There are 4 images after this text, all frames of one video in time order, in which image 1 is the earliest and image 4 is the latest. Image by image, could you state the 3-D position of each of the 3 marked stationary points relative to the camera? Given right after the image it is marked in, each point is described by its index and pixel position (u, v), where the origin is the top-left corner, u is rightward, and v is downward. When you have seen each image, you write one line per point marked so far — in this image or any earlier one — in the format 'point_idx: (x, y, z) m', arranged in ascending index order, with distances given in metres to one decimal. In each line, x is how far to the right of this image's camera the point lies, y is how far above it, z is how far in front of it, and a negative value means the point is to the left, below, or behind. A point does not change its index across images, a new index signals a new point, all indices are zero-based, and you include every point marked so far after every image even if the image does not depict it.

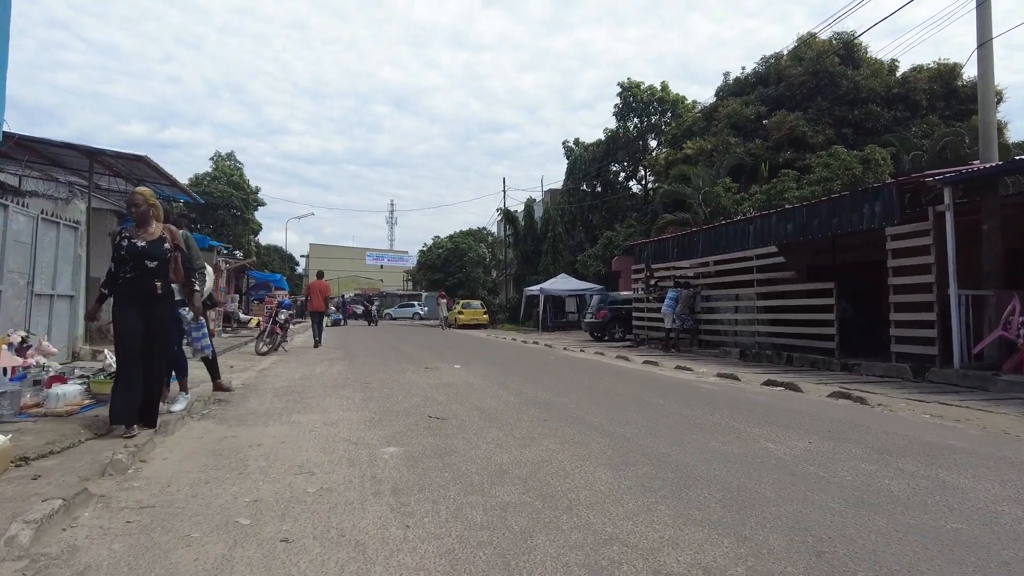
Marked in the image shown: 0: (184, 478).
0: (-2.0, -1.2, +3.9) m
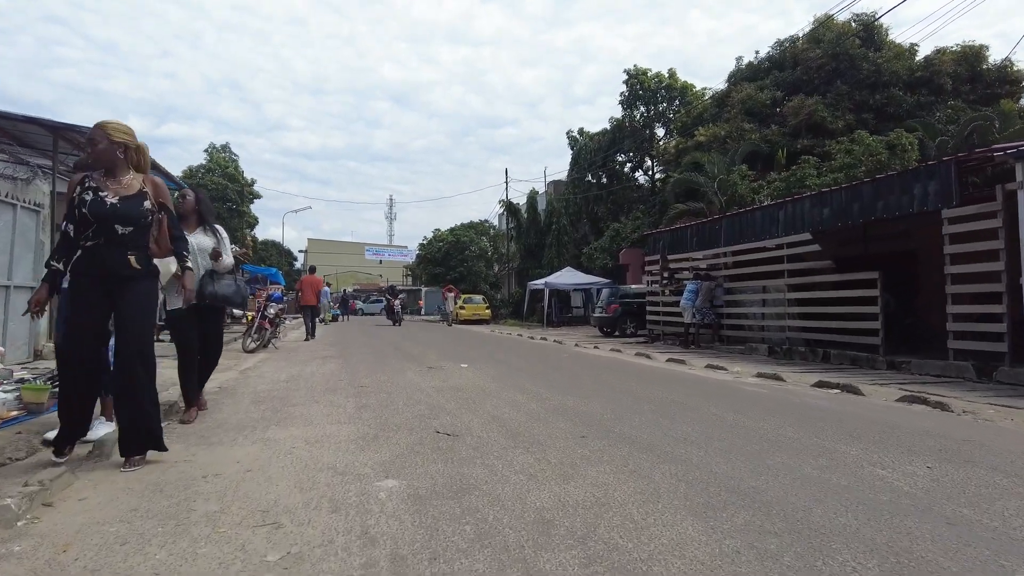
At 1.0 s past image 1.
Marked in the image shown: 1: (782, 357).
0: (-1.8, -1.1, +2.7) m
1: (+5.7, -1.4, +13.4) m
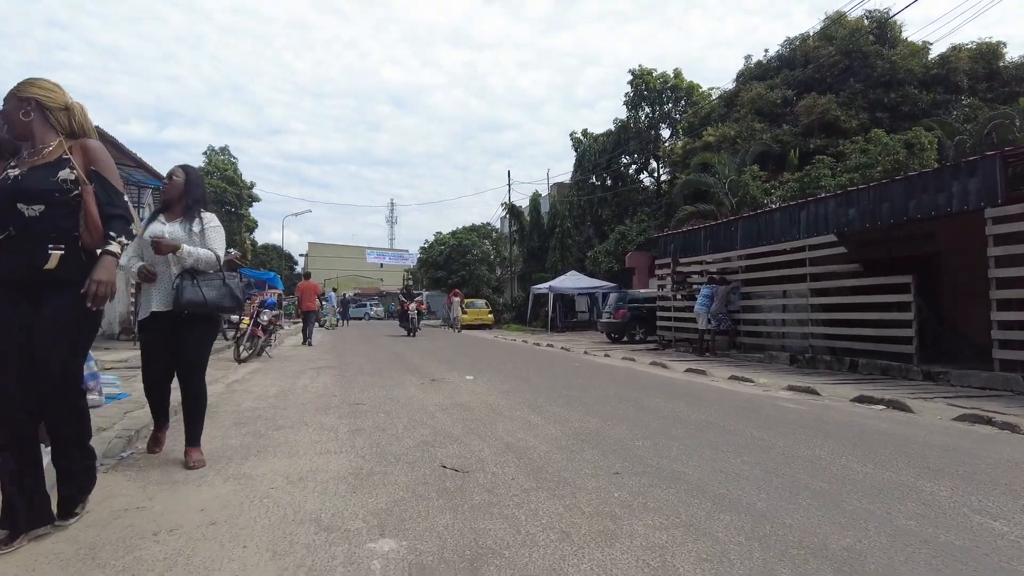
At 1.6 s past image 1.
0: (-1.7, -1.1, +2.0) m
1: (+5.8, -1.5, +12.6) m
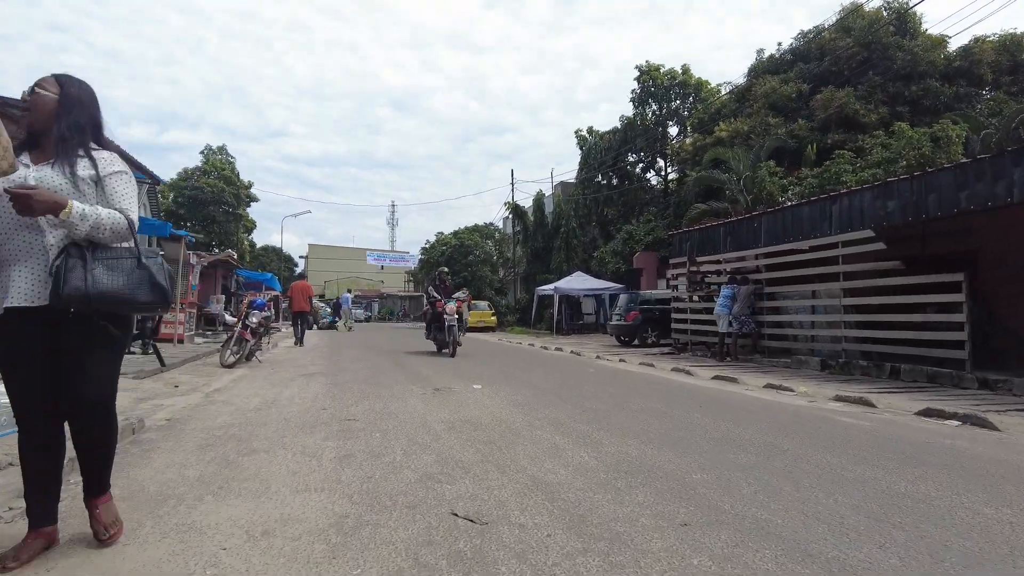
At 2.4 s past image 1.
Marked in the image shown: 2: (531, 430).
0: (-1.5, -1.1, +1.0) m
1: (+6.0, -1.5, +11.7) m
2: (+0.2, -1.2, +5.2) m
